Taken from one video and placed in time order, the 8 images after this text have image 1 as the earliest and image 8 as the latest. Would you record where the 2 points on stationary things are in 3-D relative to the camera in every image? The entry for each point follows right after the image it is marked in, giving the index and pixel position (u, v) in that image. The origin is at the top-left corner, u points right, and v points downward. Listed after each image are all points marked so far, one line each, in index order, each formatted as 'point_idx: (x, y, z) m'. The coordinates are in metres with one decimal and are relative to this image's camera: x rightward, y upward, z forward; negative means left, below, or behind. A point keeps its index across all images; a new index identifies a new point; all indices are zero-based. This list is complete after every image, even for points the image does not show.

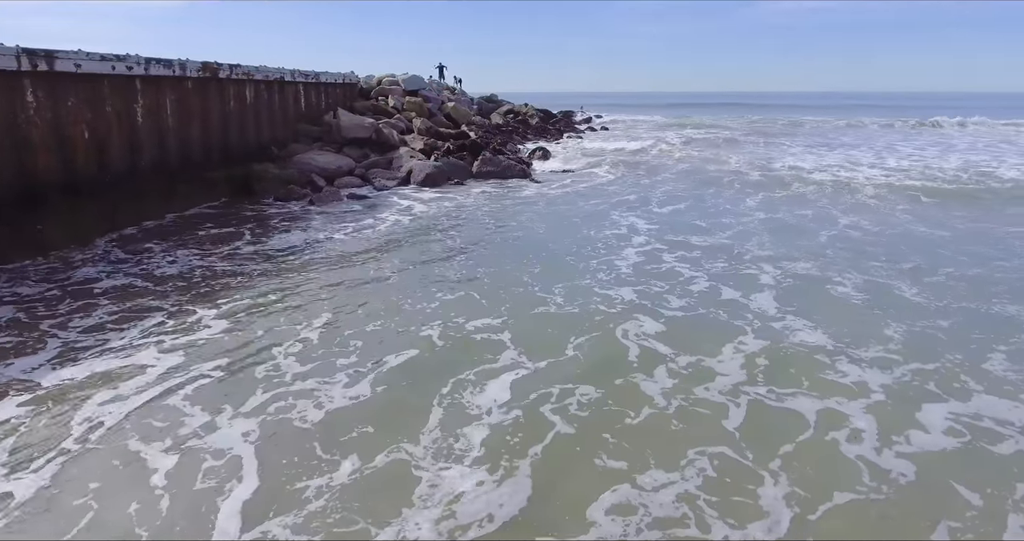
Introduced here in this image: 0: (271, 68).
0: (-7.3, +5.9, +16.4) m
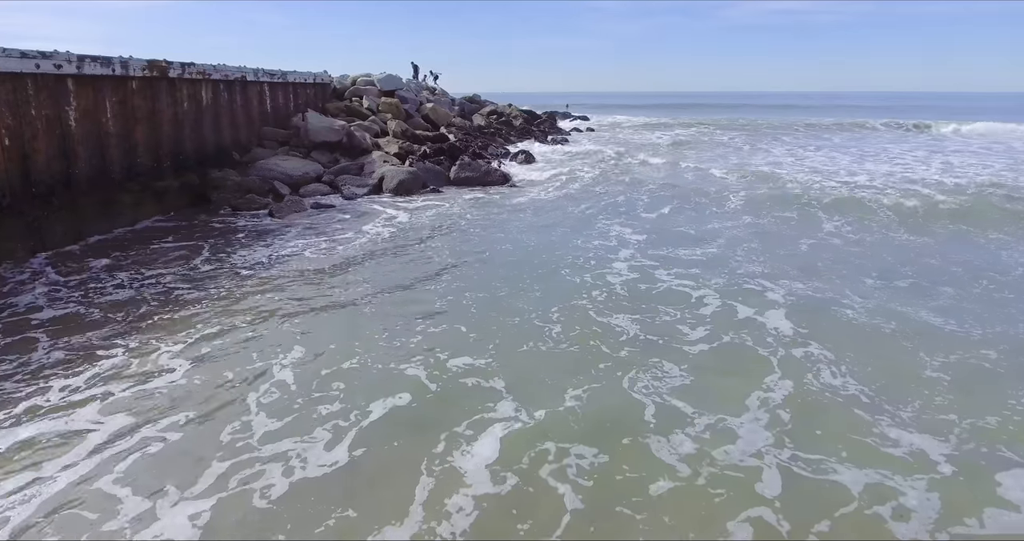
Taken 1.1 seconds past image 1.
0: (-7.8, +5.6, +15.3) m
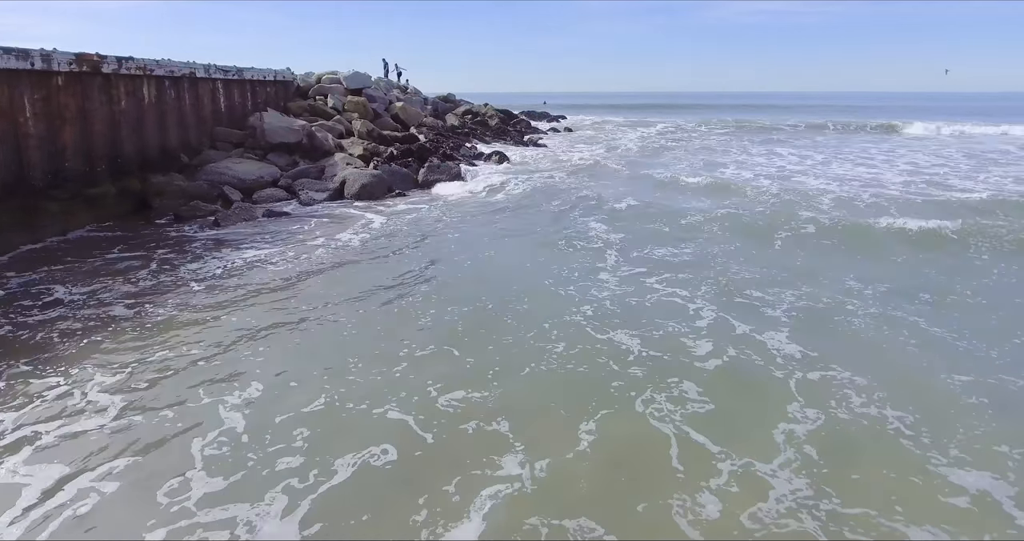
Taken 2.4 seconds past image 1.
0: (-8.5, +5.3, +14.2) m
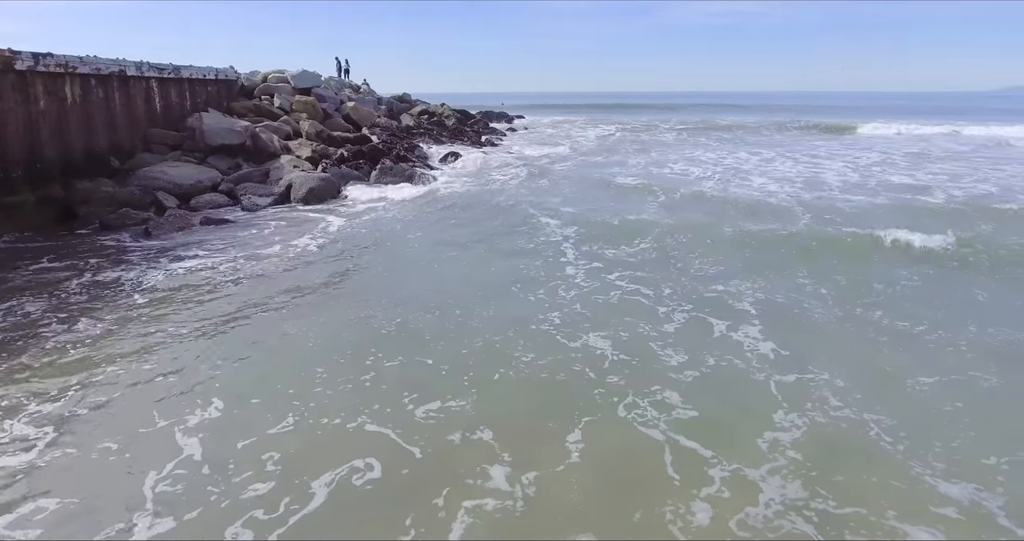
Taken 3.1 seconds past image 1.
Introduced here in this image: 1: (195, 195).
0: (-9.5, +5.0, +13.3) m
1: (-7.5, +1.8, +13.3) m
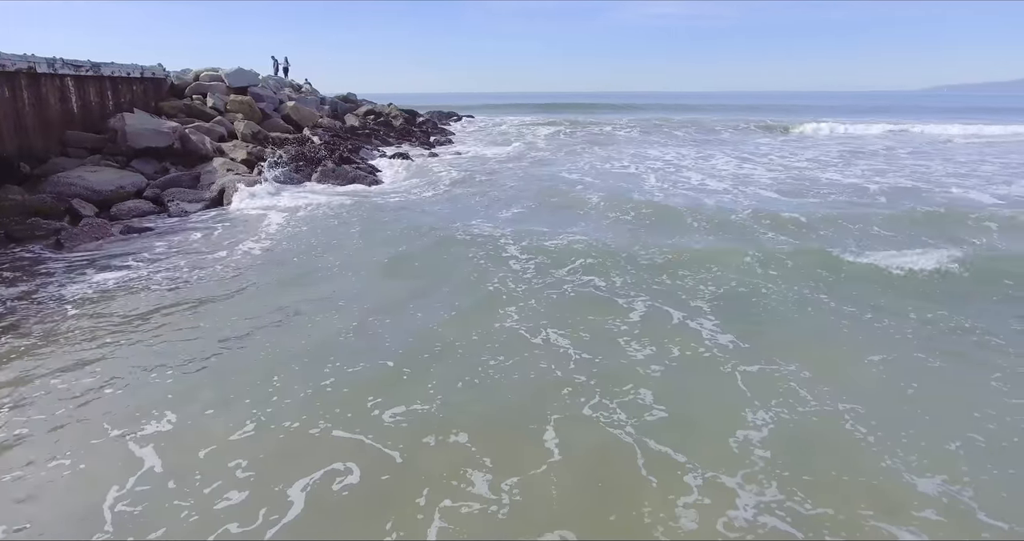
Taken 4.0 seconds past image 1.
0: (-10.7, +4.7, +12.3) m
1: (-8.7, +1.6, +12.5) m
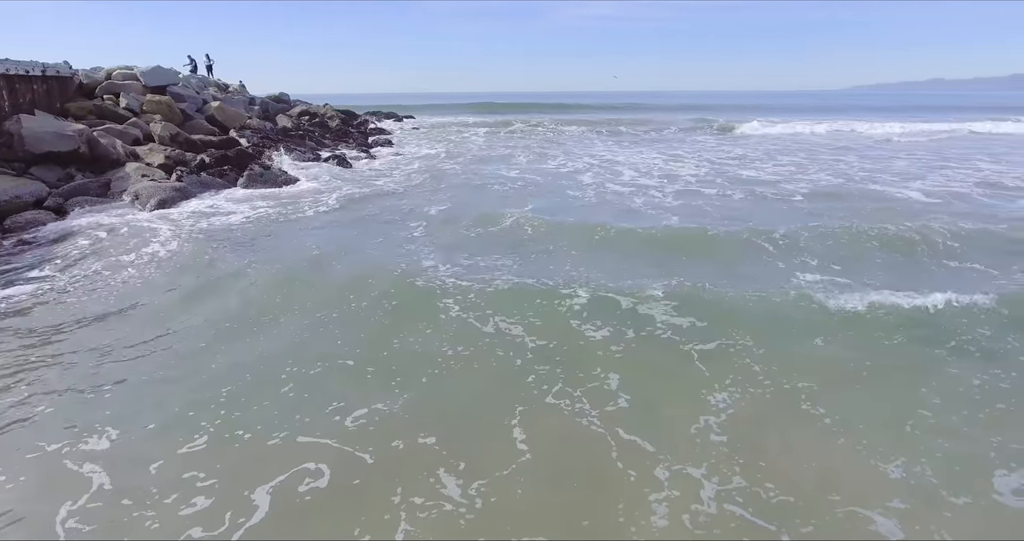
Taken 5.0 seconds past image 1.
0: (-12.0, +4.4, +11.0) m
1: (-9.9, +1.3, +11.5) m
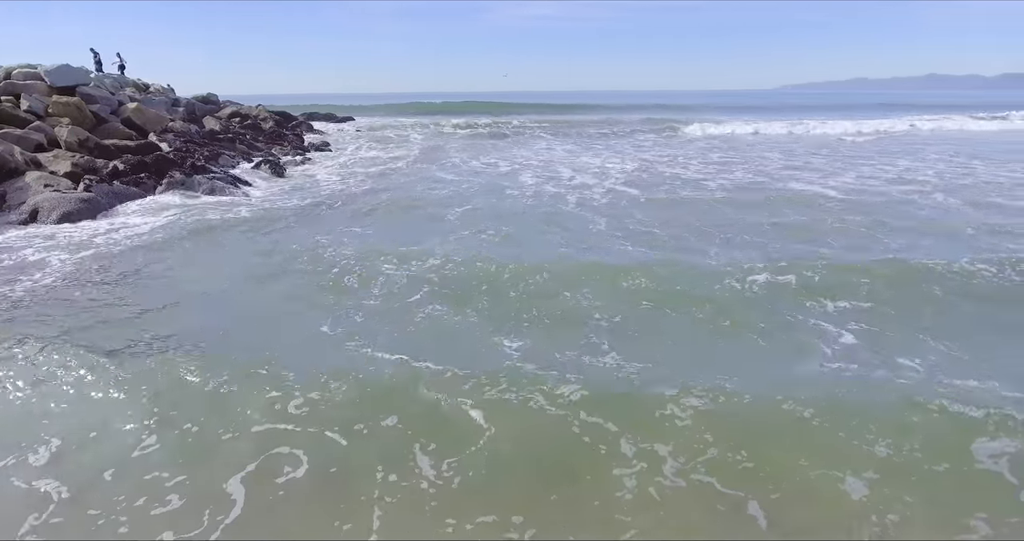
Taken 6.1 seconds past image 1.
0: (-13.0, +4.0, +9.6) m
1: (-10.9, +0.9, +10.3) m
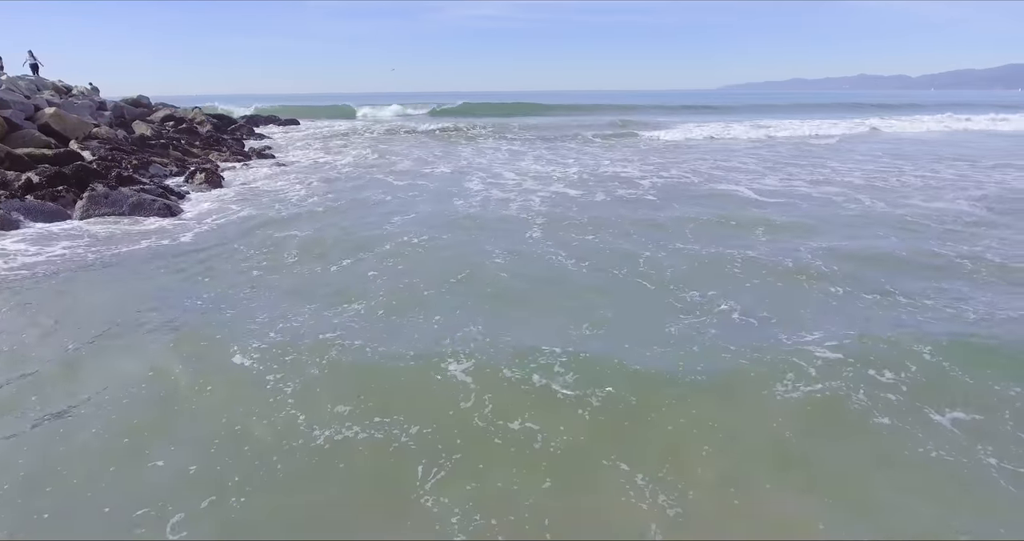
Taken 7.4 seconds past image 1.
0: (-13.8, +3.5, +8.3) m
1: (-11.6, +0.5, +9.1) m
